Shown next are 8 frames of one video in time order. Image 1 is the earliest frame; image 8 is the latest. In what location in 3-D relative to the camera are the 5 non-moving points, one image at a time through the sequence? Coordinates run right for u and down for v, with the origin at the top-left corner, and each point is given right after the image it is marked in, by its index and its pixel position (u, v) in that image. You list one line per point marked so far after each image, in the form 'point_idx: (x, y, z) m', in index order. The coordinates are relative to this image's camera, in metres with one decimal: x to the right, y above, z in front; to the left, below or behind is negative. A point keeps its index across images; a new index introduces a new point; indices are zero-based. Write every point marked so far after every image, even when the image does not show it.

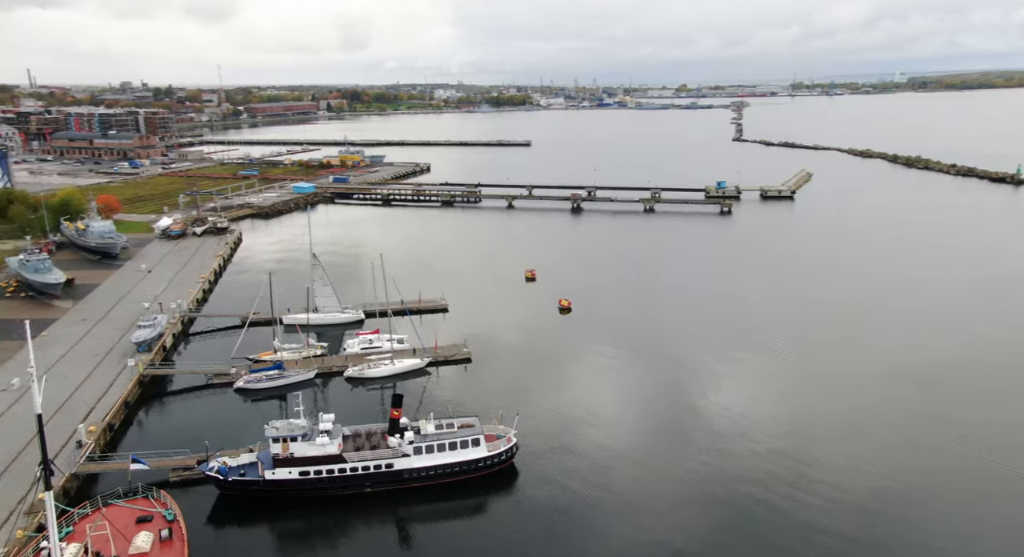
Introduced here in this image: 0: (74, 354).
0: (-11.8, -2.0, +17.3) m
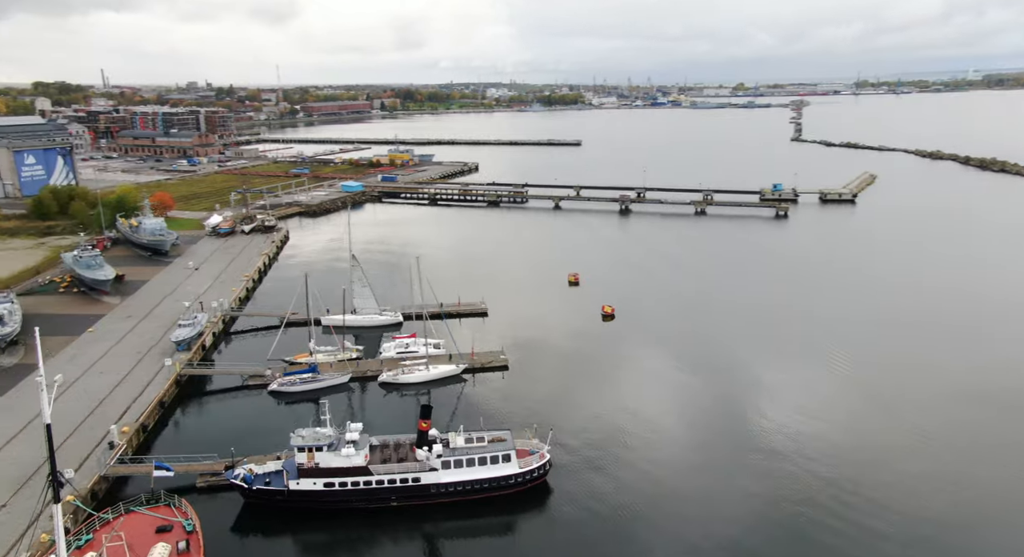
0: (-10.8, -2.0, +17.5) m
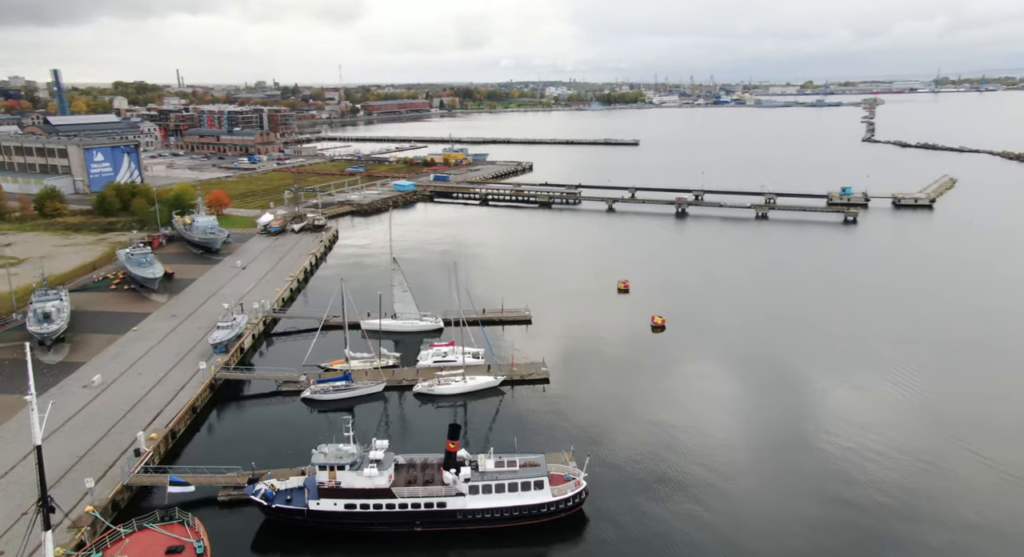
0: (-9.7, -2.0, +17.5) m
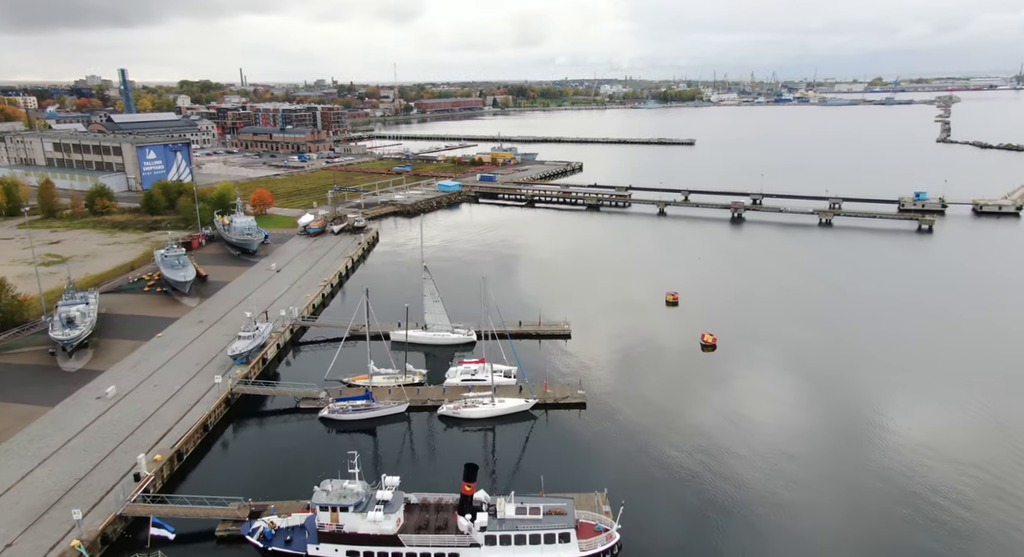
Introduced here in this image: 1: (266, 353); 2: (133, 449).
0: (-8.8, -2.2, +16.9) m
1: (-6.8, -2.1, +17.8) m
2: (-7.5, -3.4, +12.8) m
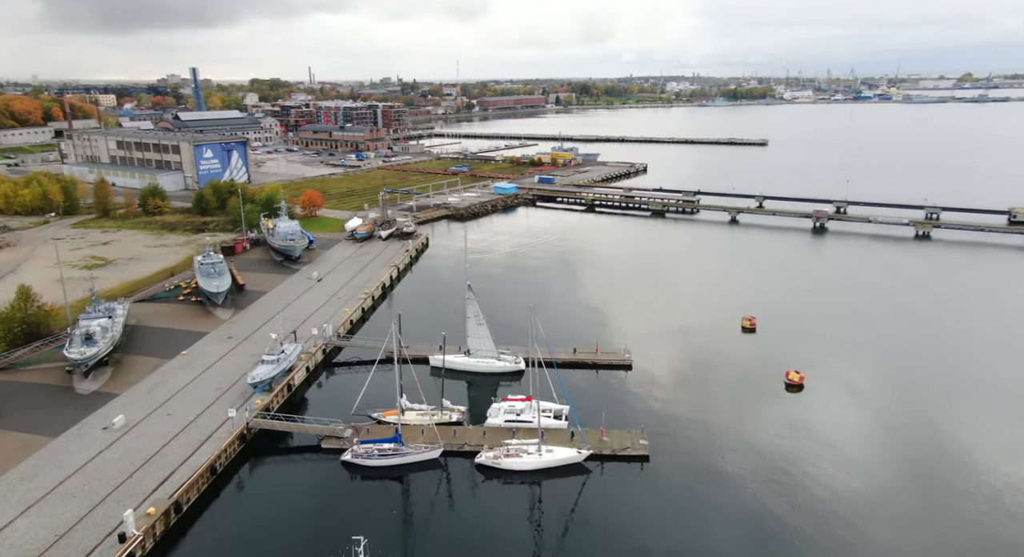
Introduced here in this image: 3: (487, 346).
0: (-7.6, -2.6, +15.5) m
1: (-5.5, -2.5, +16.2) m
2: (-6.7, -3.8, +11.3) m
3: (-0.7, -1.9, +17.8) m
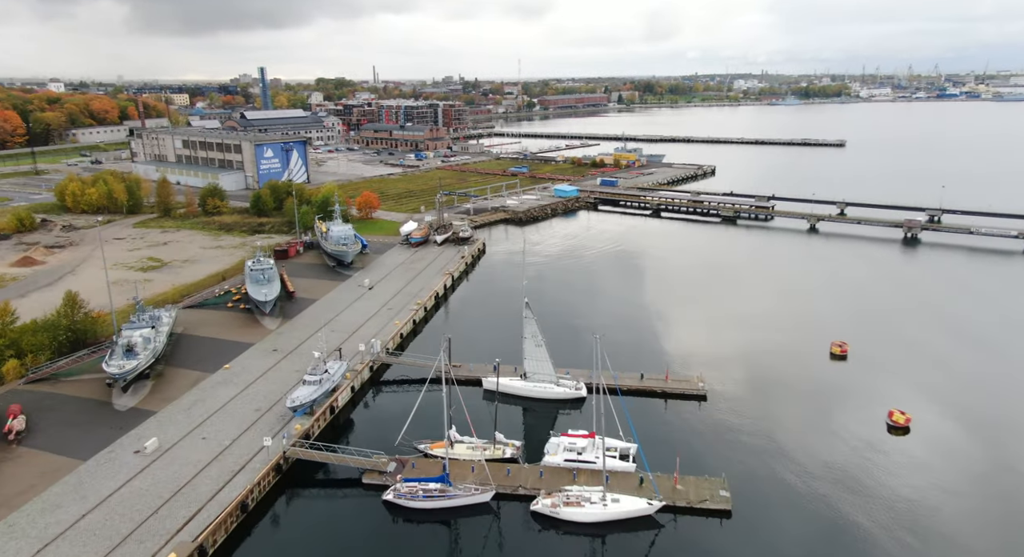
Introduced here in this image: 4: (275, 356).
0: (-6.2, -2.8, +14.6) m
1: (-4.1, -2.8, +15.0) m
2: (-5.8, -4.1, +10.3) m
3: (+0.9, -2.3, +16.3) m
4: (-6.3, -2.1, +17.3) m
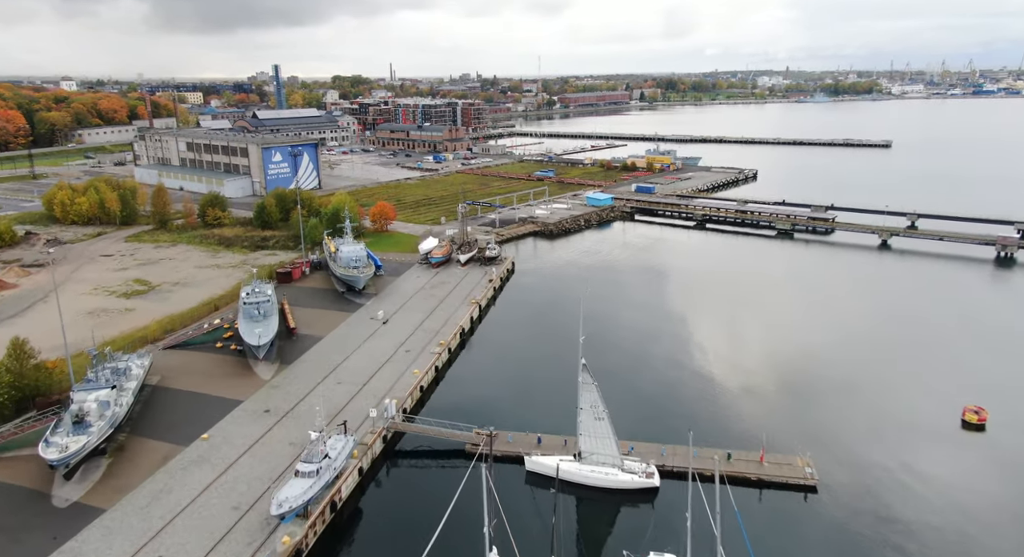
0: (-5.3, -3.8, +11.2) m
1: (-3.1, -3.8, +11.7) m
2: (-4.9, -5.1, +6.9) m
3: (+1.9, -3.3, +12.8) m
4: (-5.3, -3.1, +14.0) m
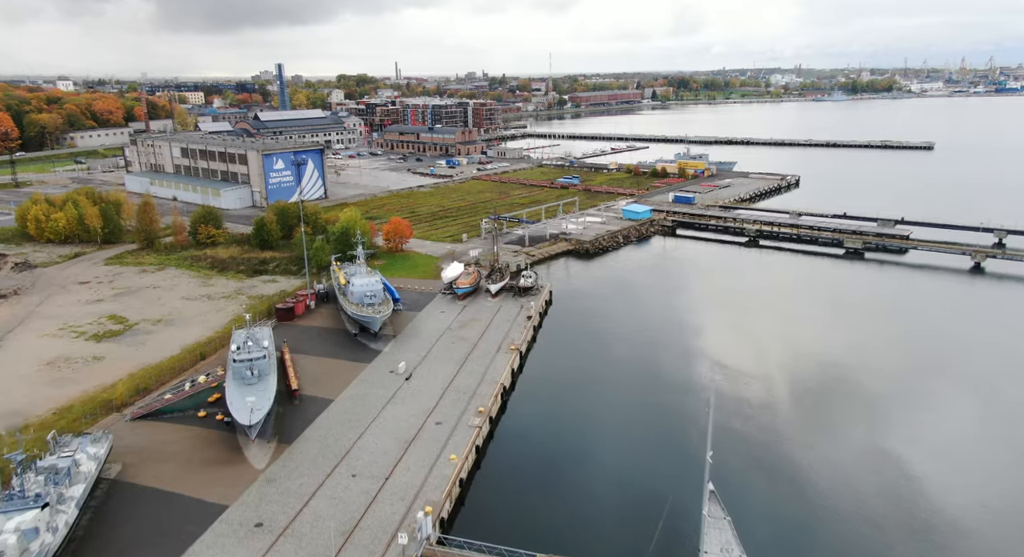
0: (-4.1, -5.0, +7.6) m
1: (-1.9, -5.0, +8.0) m
2: (-3.7, -6.3, +3.3) m
3: (+3.1, -4.5, +9.1) m
4: (-4.1, -4.2, +10.3) m
